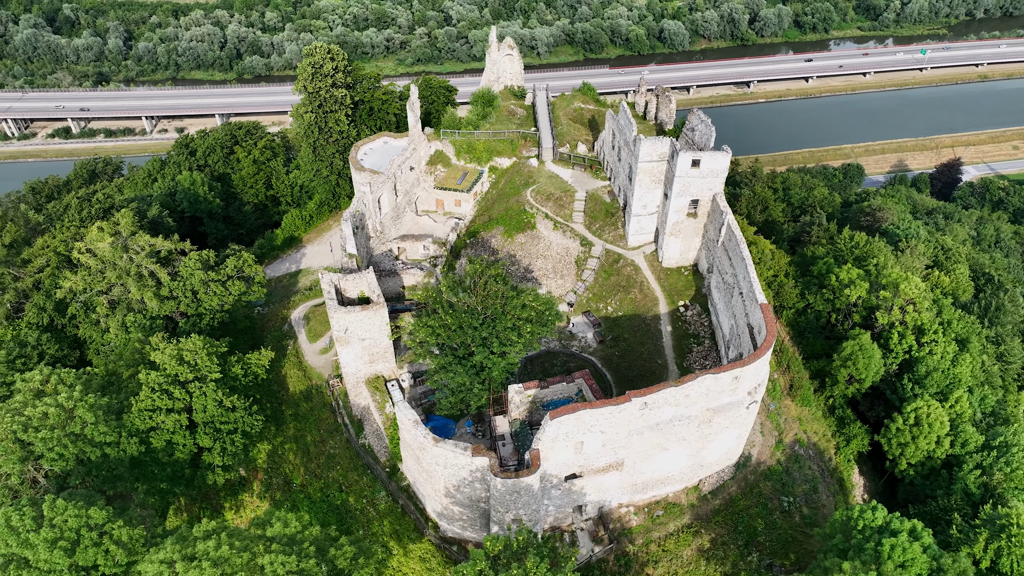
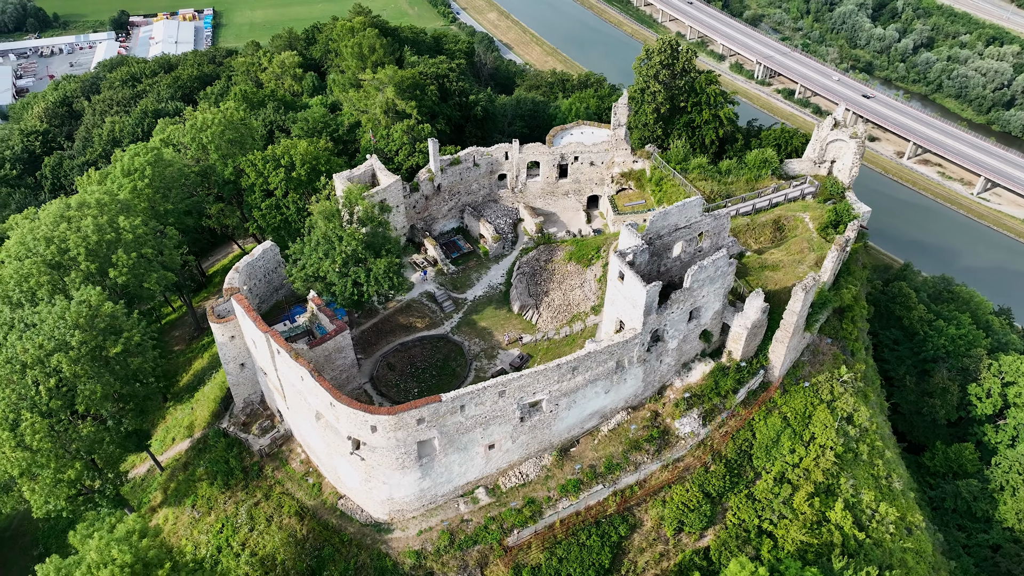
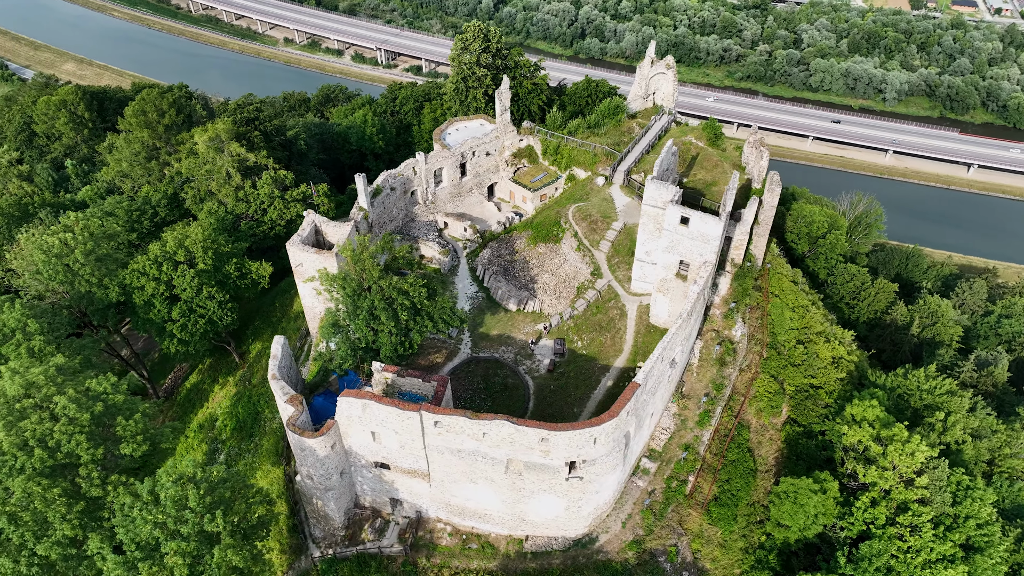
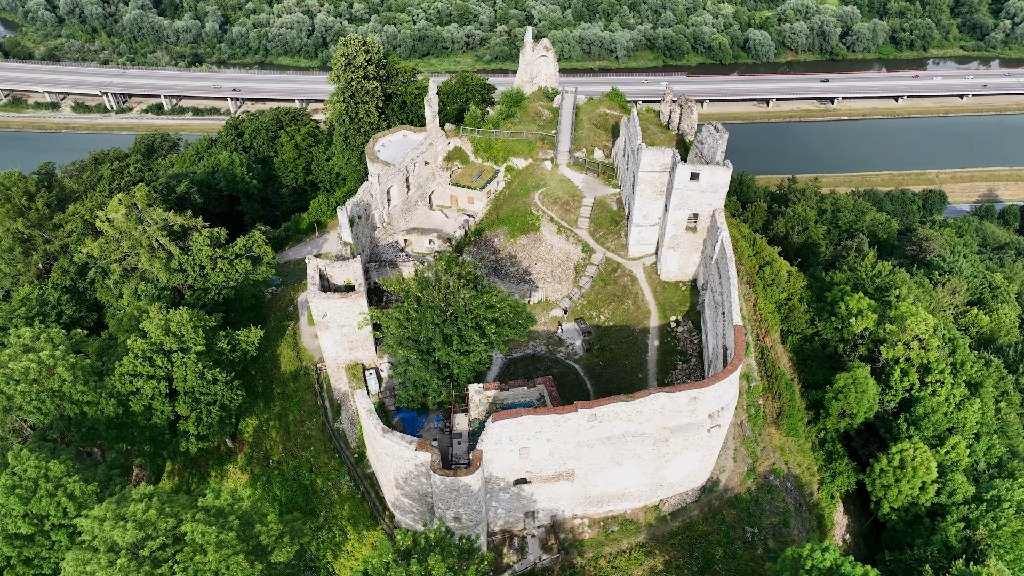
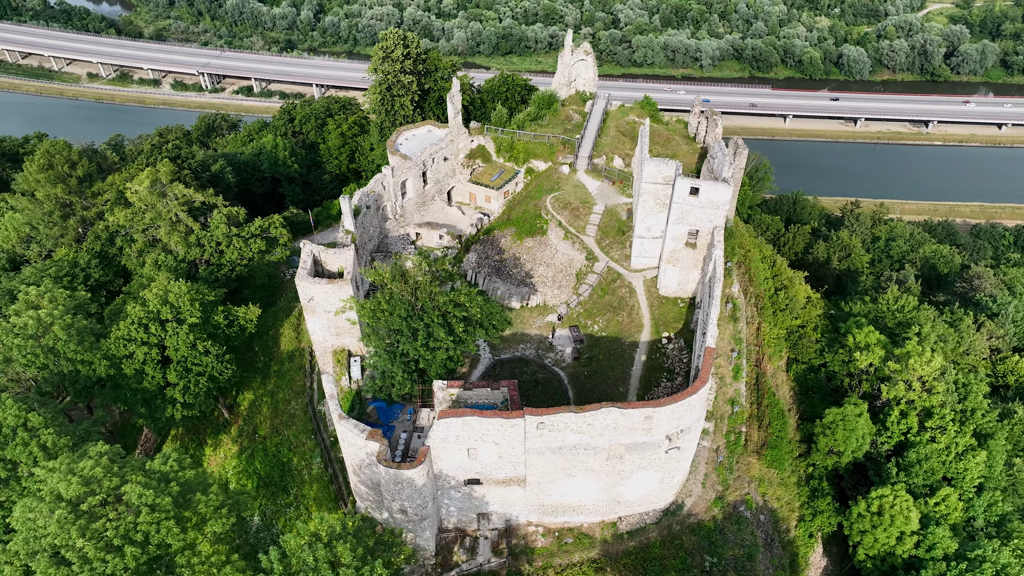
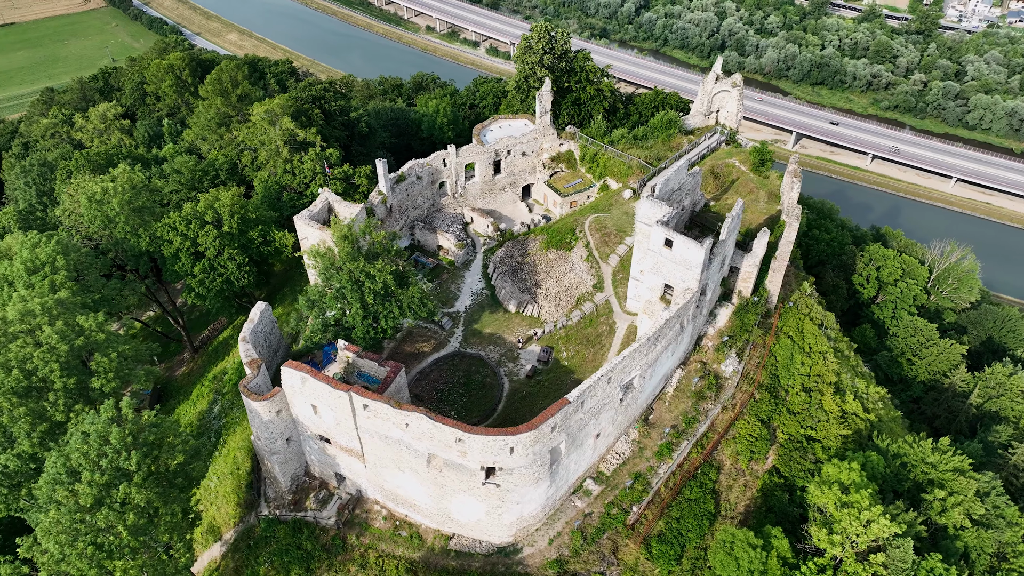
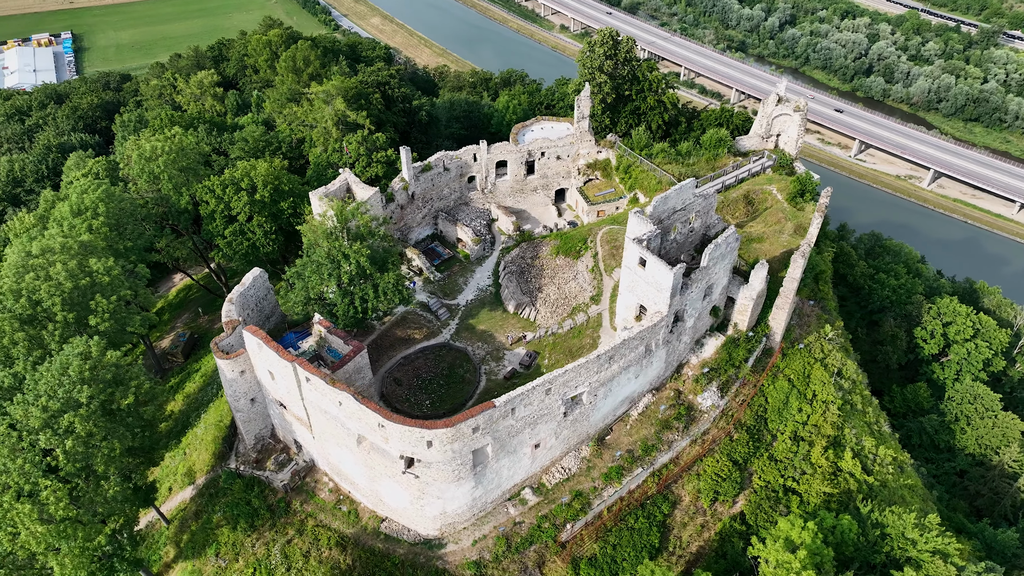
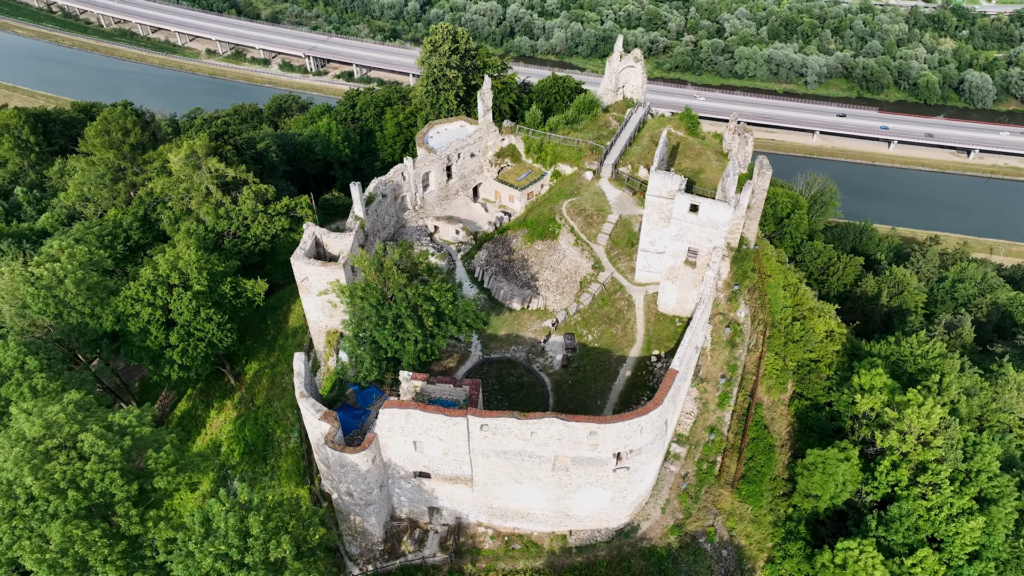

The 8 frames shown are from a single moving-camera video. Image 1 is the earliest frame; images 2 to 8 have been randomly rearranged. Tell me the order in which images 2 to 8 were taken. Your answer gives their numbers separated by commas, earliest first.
4, 5, 8, 3, 6, 7, 2
